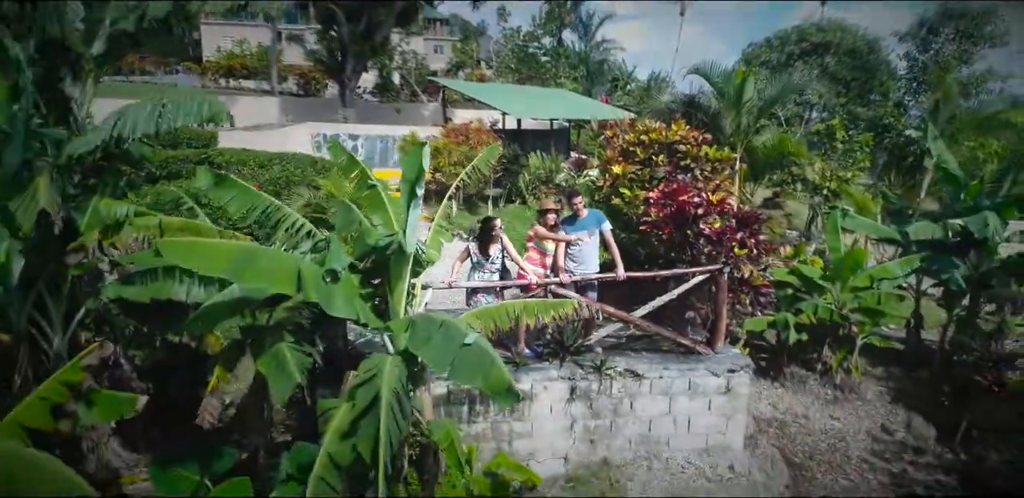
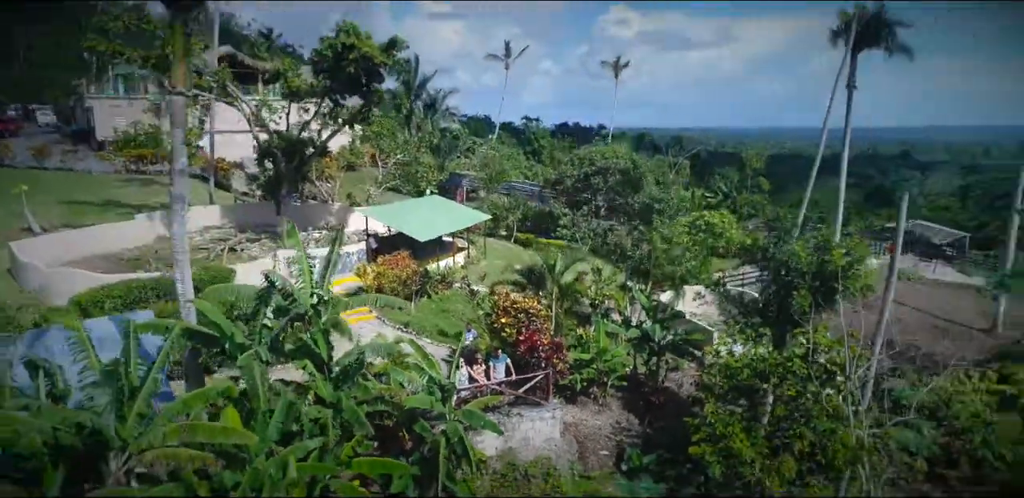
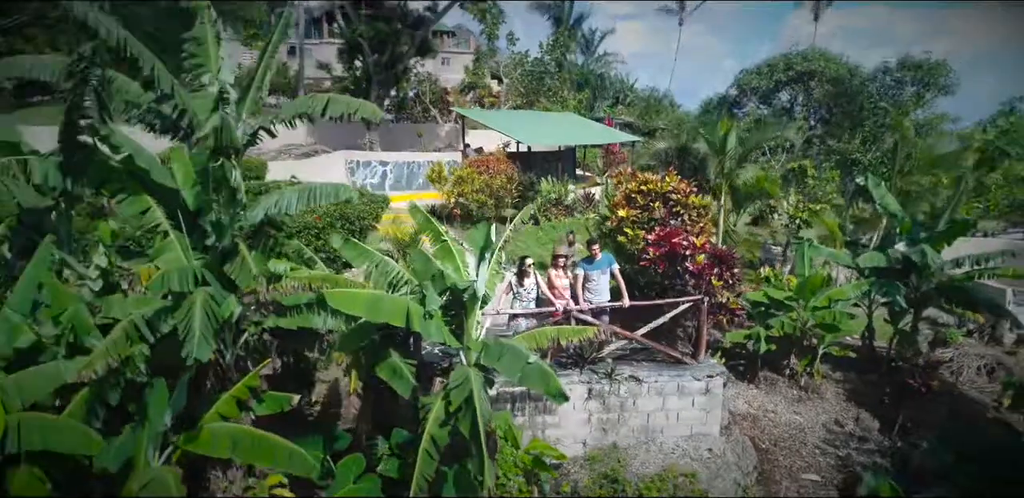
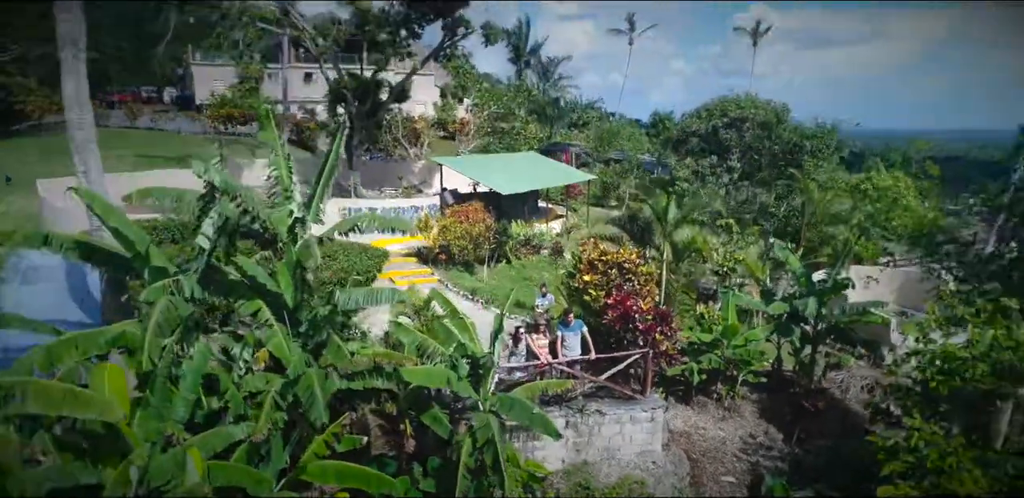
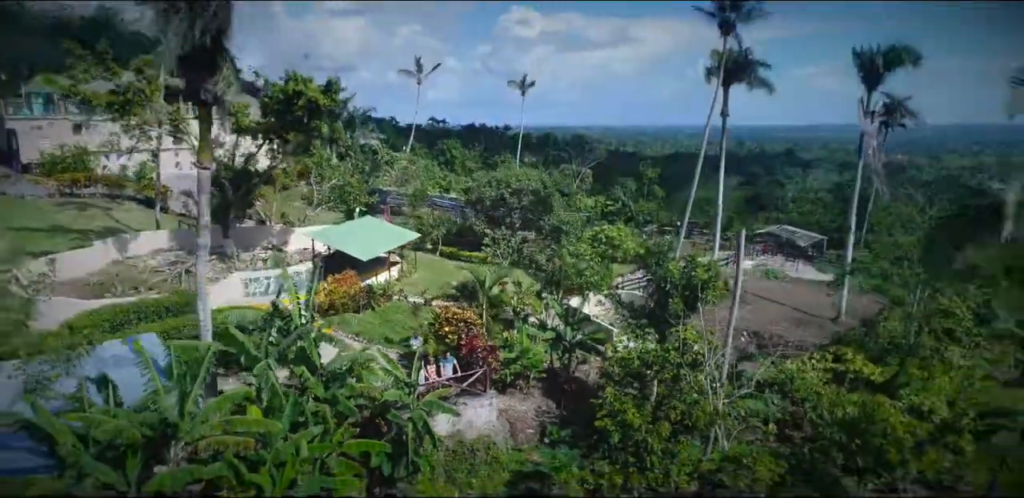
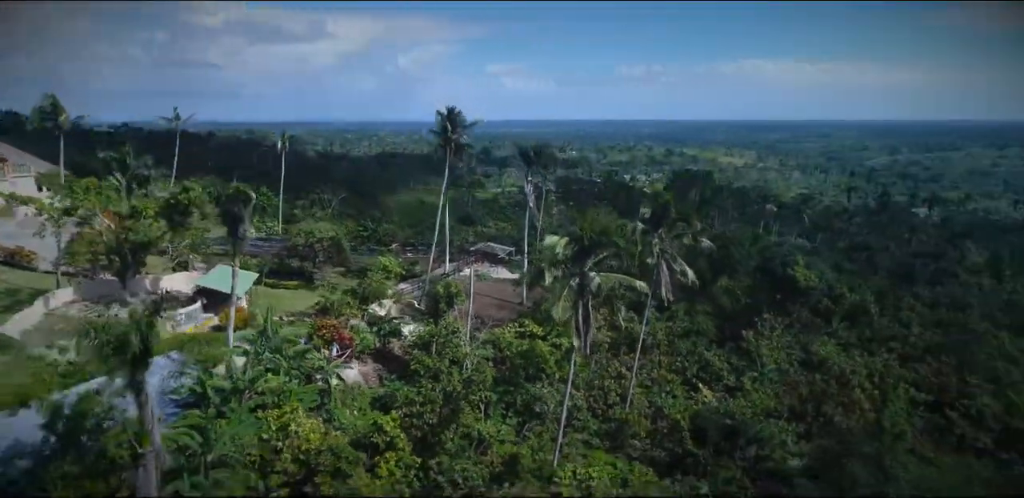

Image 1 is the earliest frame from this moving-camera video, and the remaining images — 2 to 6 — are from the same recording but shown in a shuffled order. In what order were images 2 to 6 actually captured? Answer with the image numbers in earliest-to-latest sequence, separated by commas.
3, 4, 2, 5, 6
